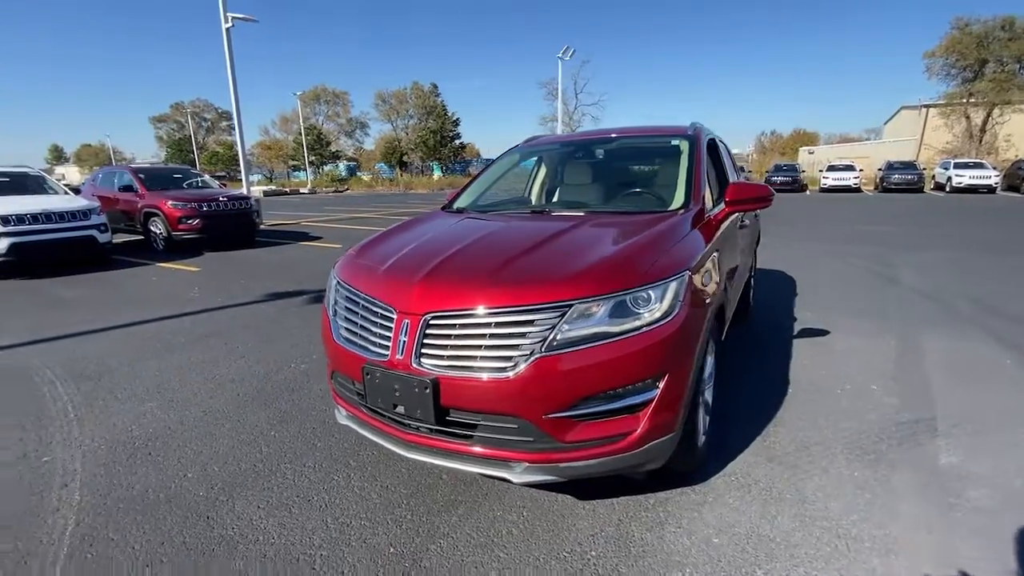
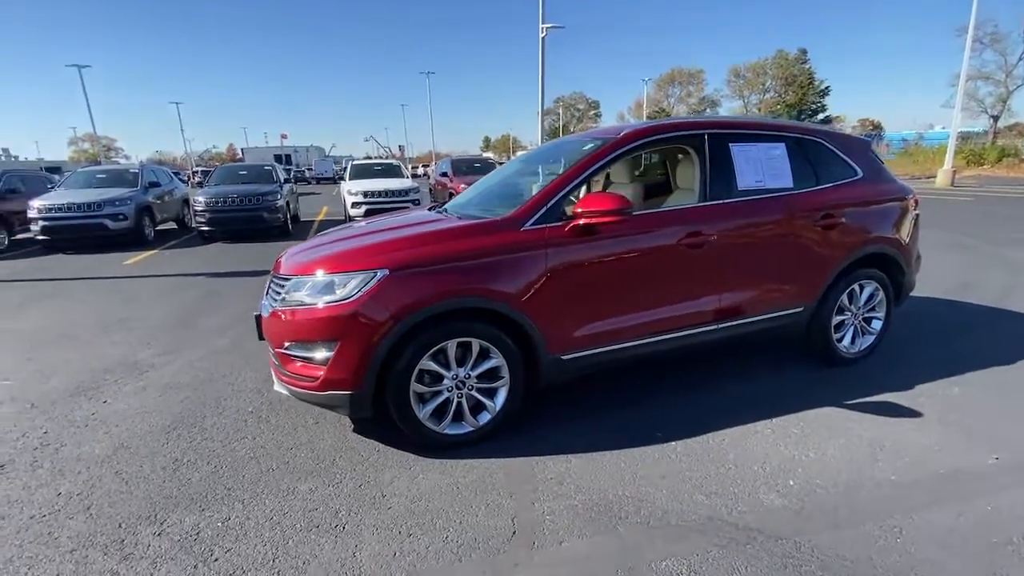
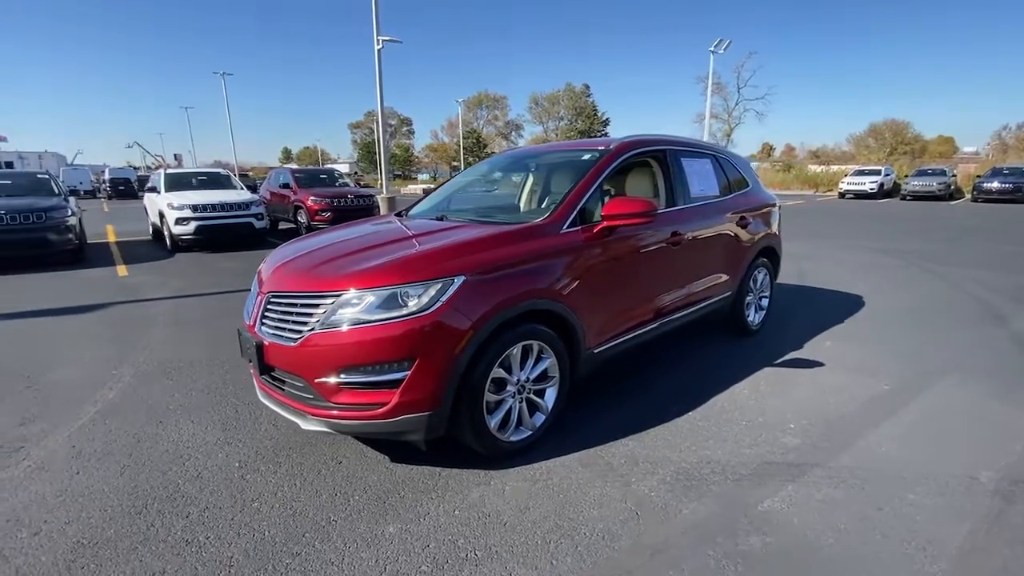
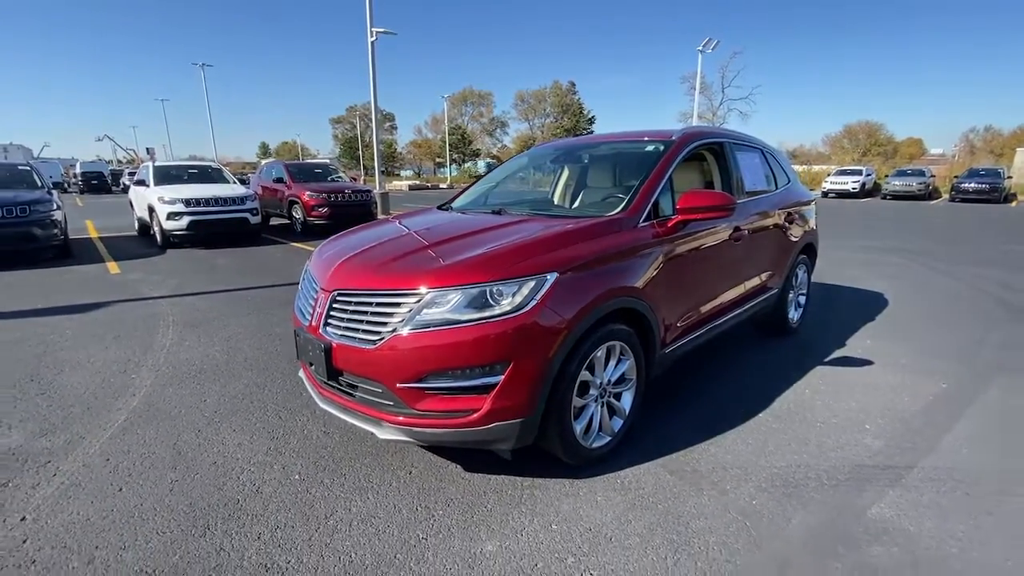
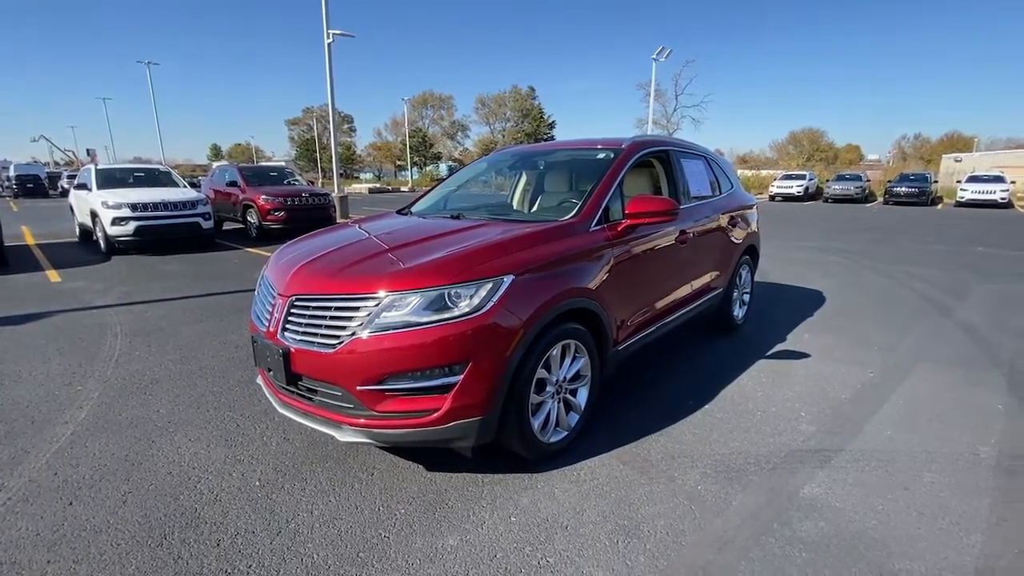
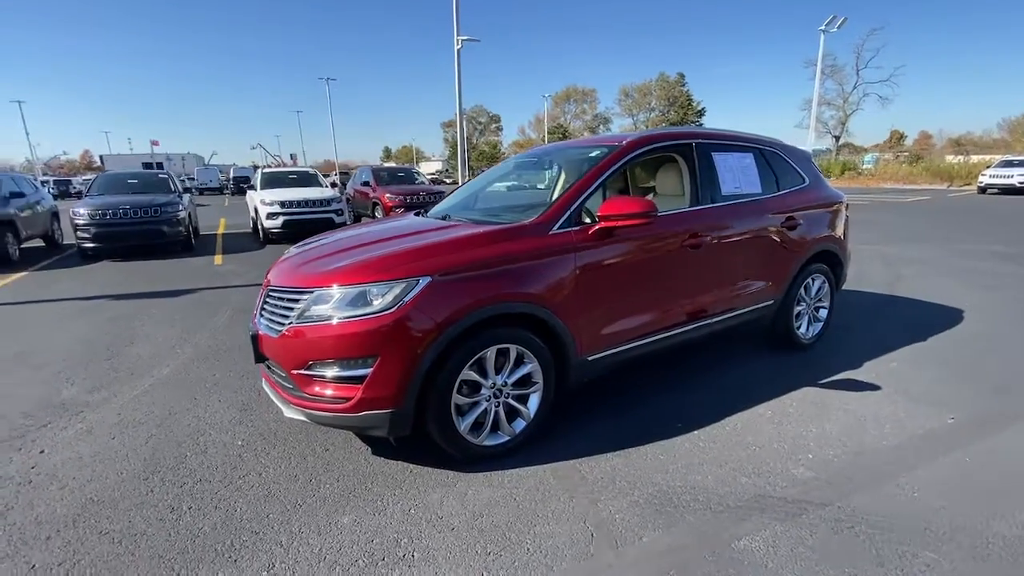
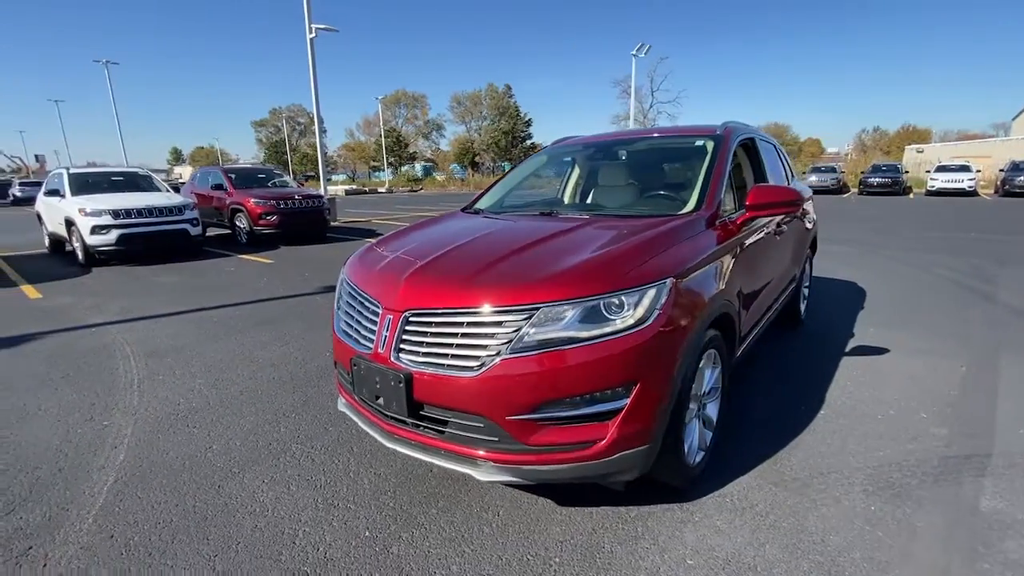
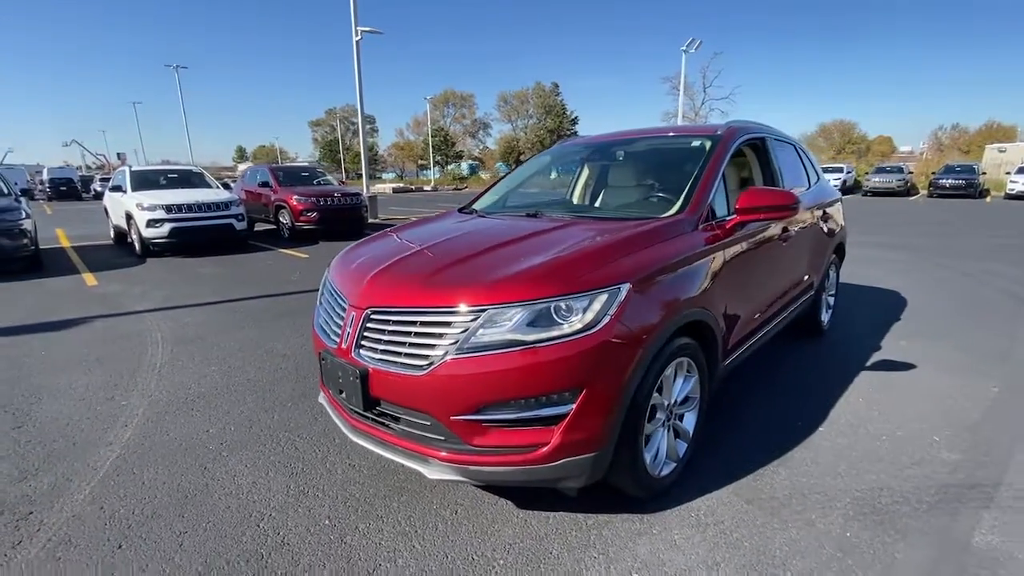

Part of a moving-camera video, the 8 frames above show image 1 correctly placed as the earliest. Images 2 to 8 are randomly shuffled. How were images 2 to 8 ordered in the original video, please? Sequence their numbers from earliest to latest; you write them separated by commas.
7, 8, 4, 5, 3, 6, 2
